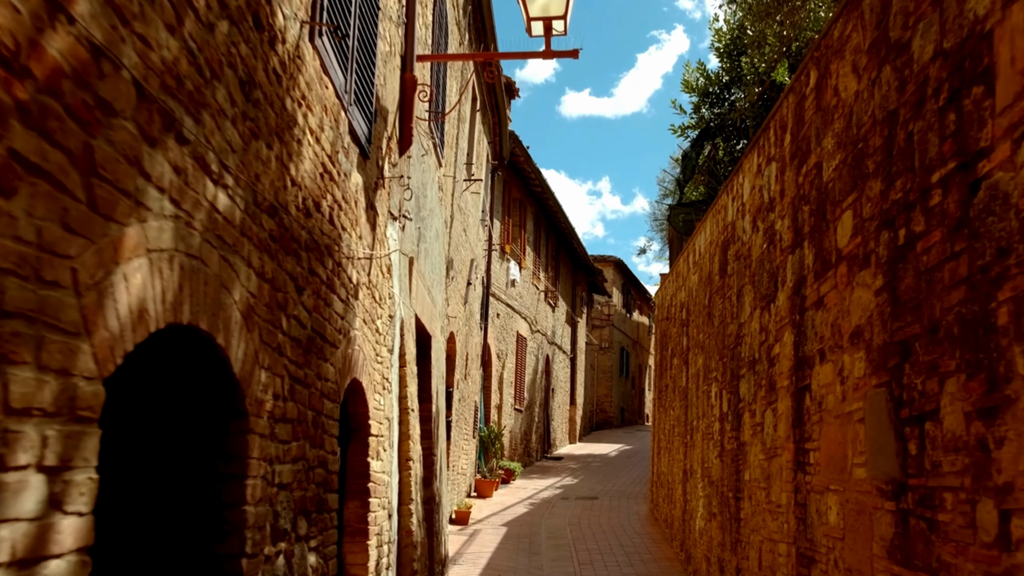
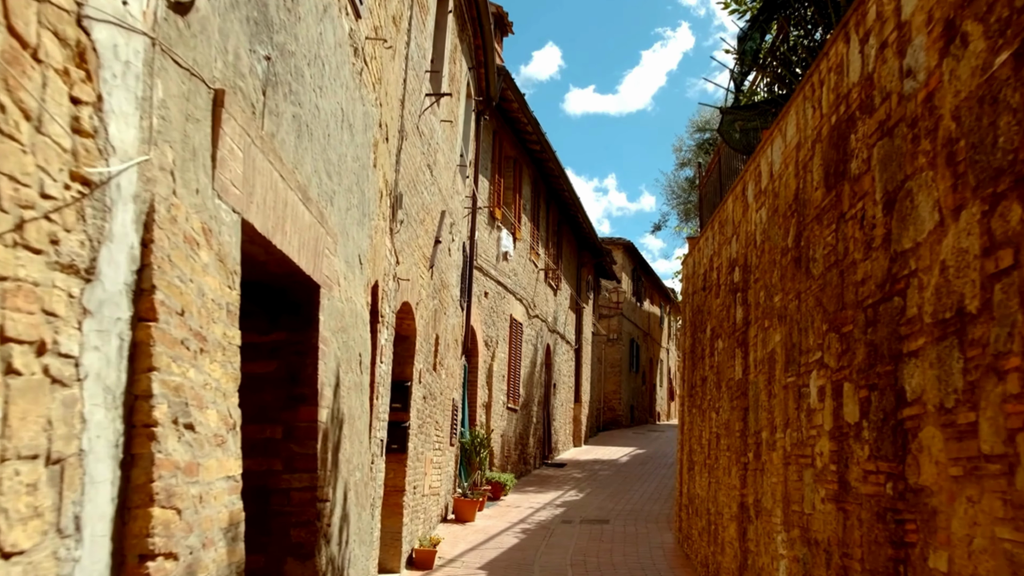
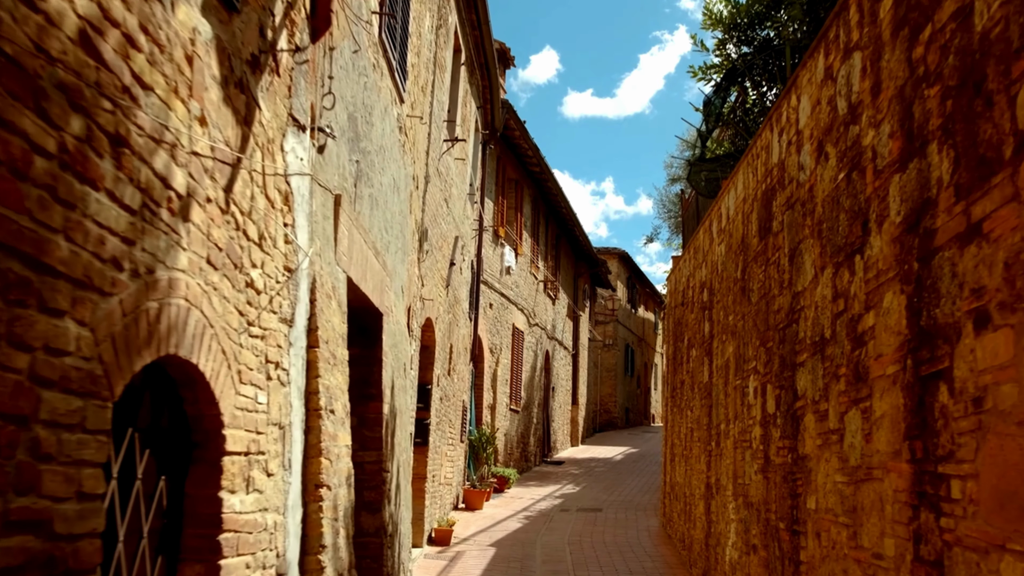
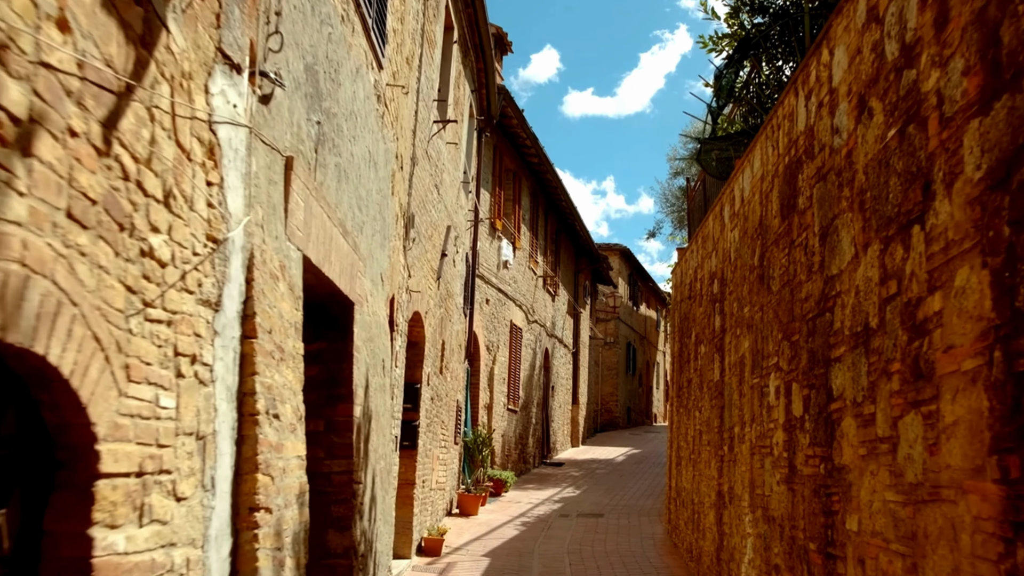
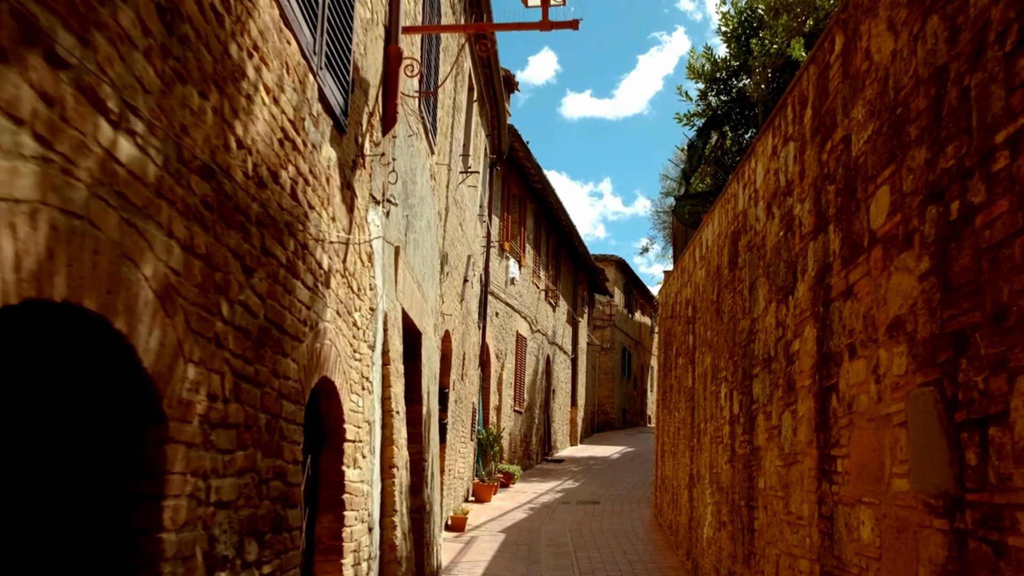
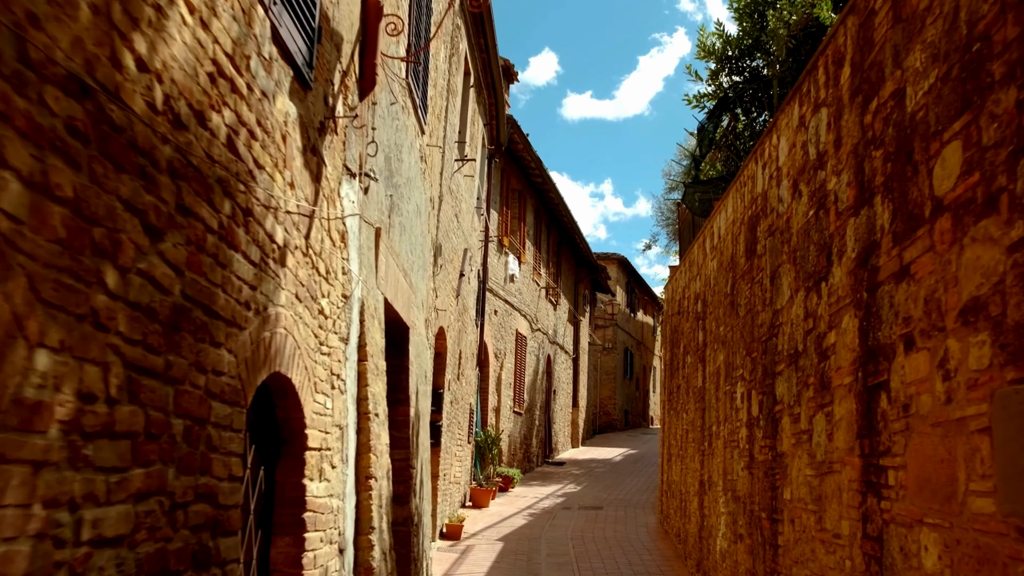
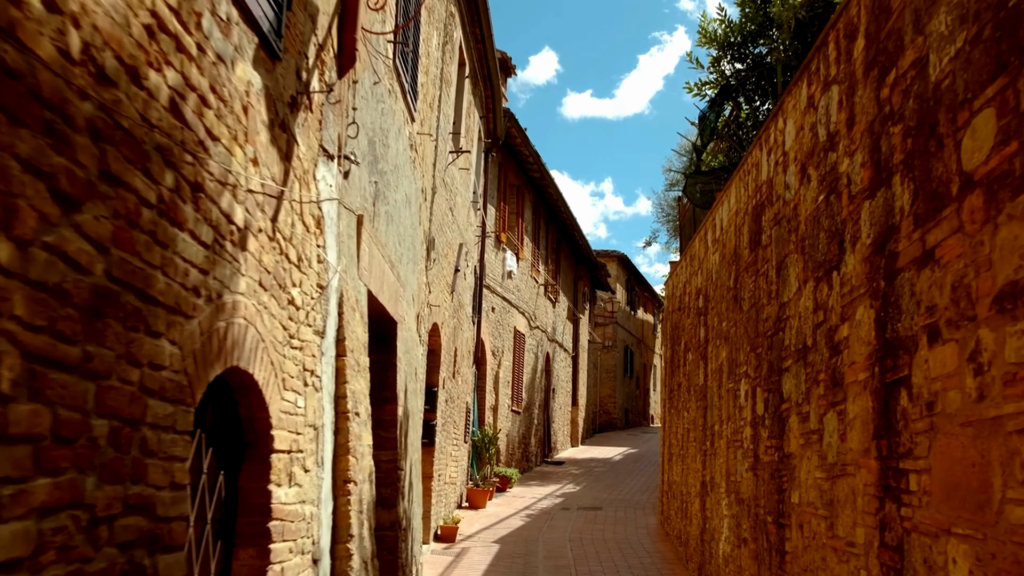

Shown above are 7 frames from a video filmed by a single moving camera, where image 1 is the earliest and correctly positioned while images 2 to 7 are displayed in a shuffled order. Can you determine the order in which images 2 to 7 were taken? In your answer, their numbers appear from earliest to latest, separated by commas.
5, 6, 7, 3, 4, 2
